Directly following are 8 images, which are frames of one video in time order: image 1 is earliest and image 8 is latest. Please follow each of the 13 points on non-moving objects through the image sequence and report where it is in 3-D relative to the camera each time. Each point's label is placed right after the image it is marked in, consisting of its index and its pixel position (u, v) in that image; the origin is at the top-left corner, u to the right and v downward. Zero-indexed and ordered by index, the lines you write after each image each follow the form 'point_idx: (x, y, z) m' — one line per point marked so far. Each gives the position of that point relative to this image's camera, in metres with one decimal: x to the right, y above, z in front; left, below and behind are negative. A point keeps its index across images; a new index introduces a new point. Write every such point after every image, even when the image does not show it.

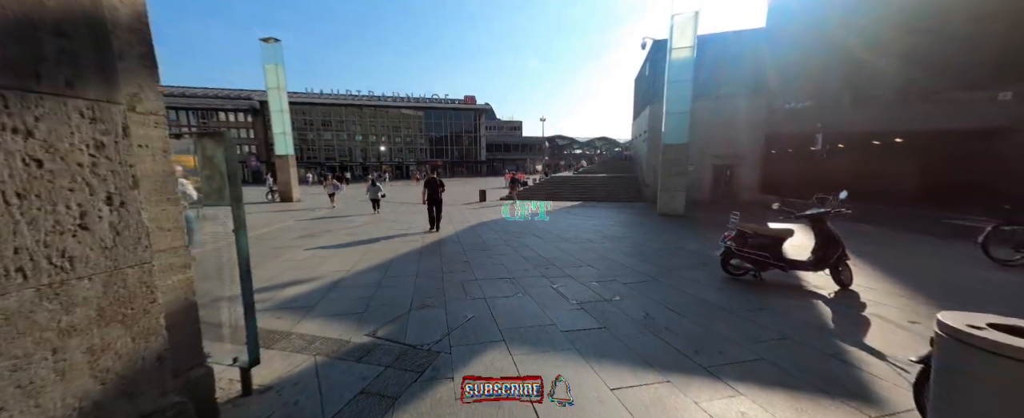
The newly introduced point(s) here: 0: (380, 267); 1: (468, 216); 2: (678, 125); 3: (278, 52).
0: (-2.2, -1.0, +5.4) m
1: (-1.8, -0.3, +13.0) m
2: (+5.5, +2.8, +10.8) m
3: (-13.7, +9.2, +19.4) m
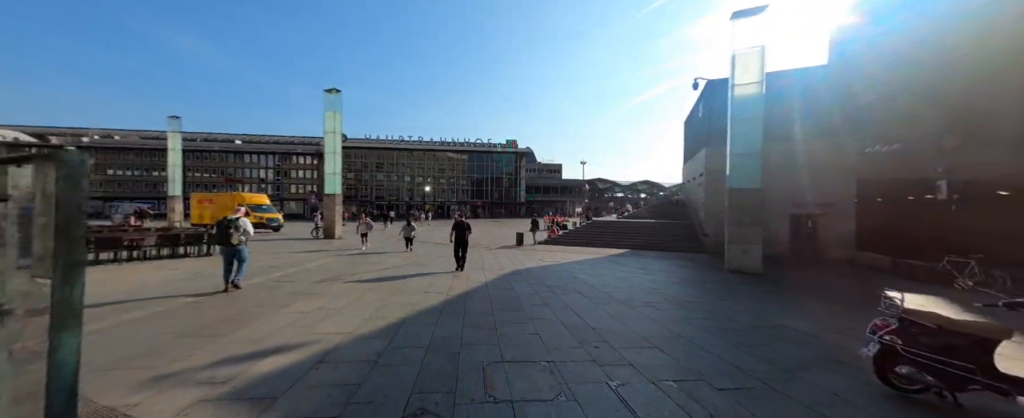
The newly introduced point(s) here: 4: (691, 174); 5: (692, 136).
0: (-1.7, -1.6, +4.5) m
1: (-0.4, -2.0, +12.0) m
2: (+6.7, +1.2, +9.3) m
3: (-11.1, +6.9, +20.8) m
4: (+10.4, +2.2, +18.8) m
5: (+11.1, +4.7, +19.7) m
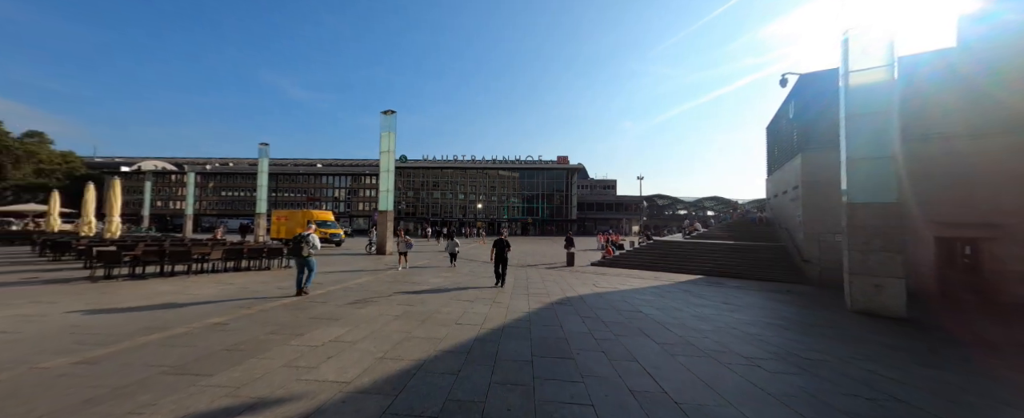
0: (-1.2, -1.8, +3.6) m
1: (+1.3, -2.6, +10.7) m
2: (+7.8, +0.7, +7.2) m
3: (-7.9, +5.8, +21.6) m
4: (+13.0, +1.2, +16.0) m
5: (+13.8, +3.7, +16.9) m
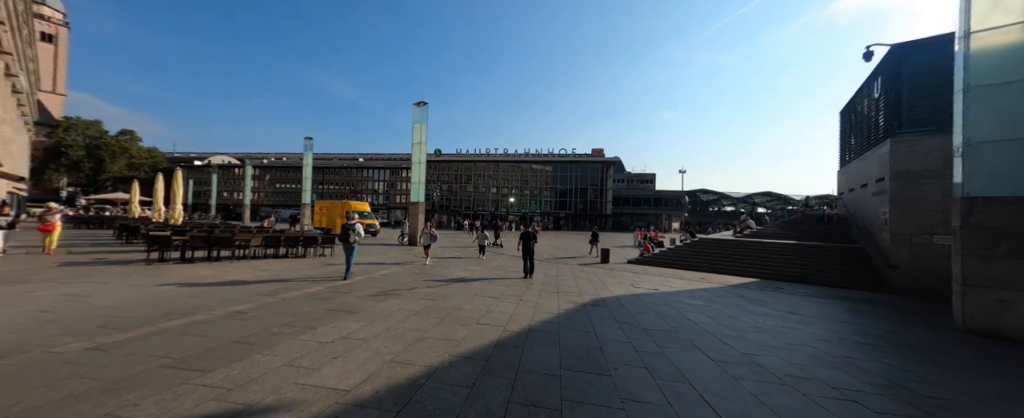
0: (-1.0, -1.7, +3.1) m
1: (+2.2, -2.3, +10.0) m
2: (+8.4, +0.8, +5.7) m
3: (-5.7, +6.4, +21.6) m
4: (+14.4, +1.4, +14.0) m
5: (+15.4, +3.8, +14.7) m
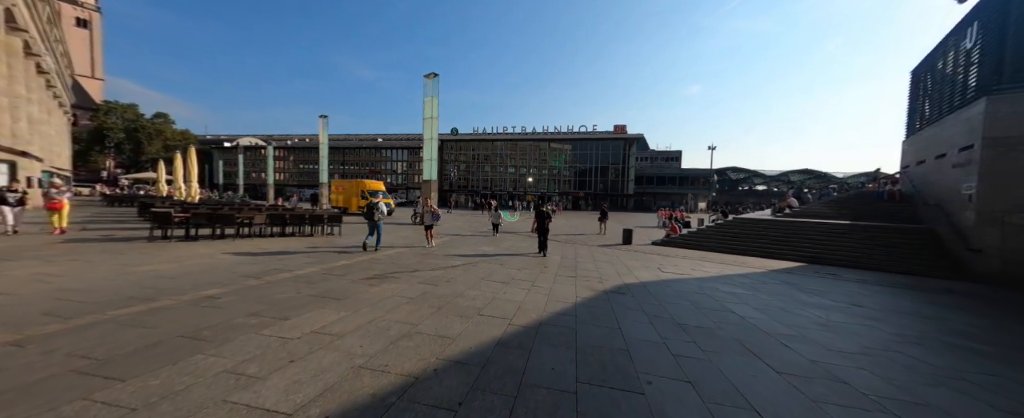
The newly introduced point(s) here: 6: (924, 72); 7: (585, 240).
0: (-1.0, -1.4, +2.3) m
1: (+2.6, -1.6, +9.0) m
2: (+8.5, +1.2, +4.2) m
3: (-4.7, +7.7, +20.5) m
4: (+15.0, +2.3, +12.1) m
5: (+16.0, +4.7, +12.6) m
6: (+18.5, +6.1, +14.7) m
7: (+3.6, -1.5, +16.4) m
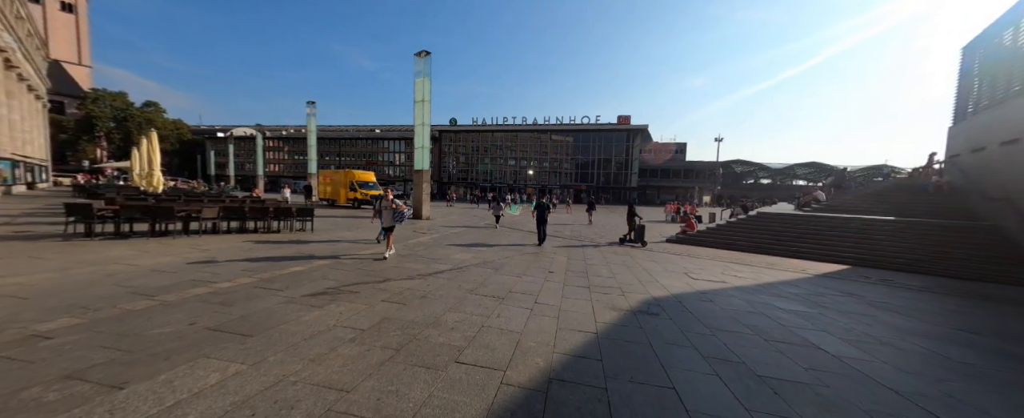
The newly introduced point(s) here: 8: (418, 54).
0: (-1.1, -1.4, +0.7) m
1: (+2.5, -1.5, +7.4) m
2: (+8.4, +1.2, +2.6) m
3: (-4.7, +8.2, +18.7) m
4: (+15.0, +2.4, +10.4) m
5: (+15.9, +4.9, +10.9) m
6: (+18.5, +6.3, +13.0) m
7: (+3.6, -1.2, +14.8) m
8: (-5.3, +8.8, +18.6) m
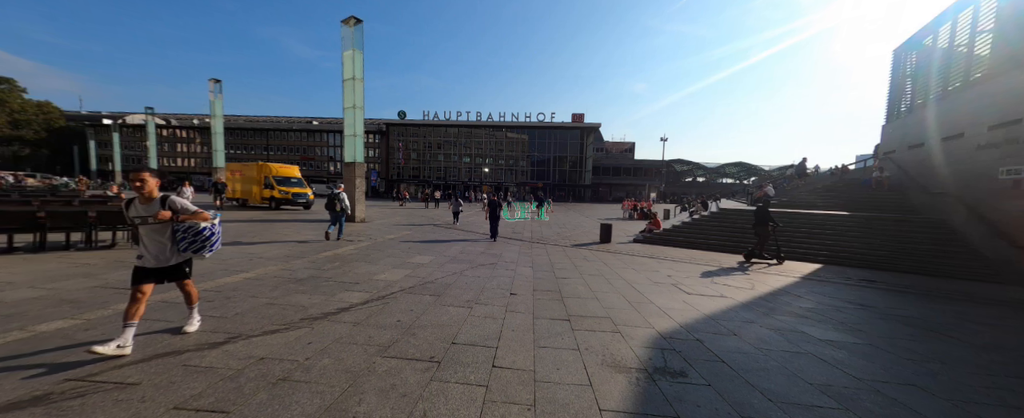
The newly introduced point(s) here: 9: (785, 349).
0: (-1.0, -1.5, -1.6) m
1: (+1.6, -1.5, +5.6) m
2: (+8.2, +1.3, +1.7) m
3: (-7.3, +8.1, +15.6) m
4: (+13.5, +2.6, +10.4) m
5: (+14.3, +5.1, +11.0) m
6: (+16.5, +6.6, +13.4) m
7: (+1.6, -1.2, +13.1) m
8: (-7.8, +8.8, +15.5) m
9: (+3.5, -1.7, +4.2) m
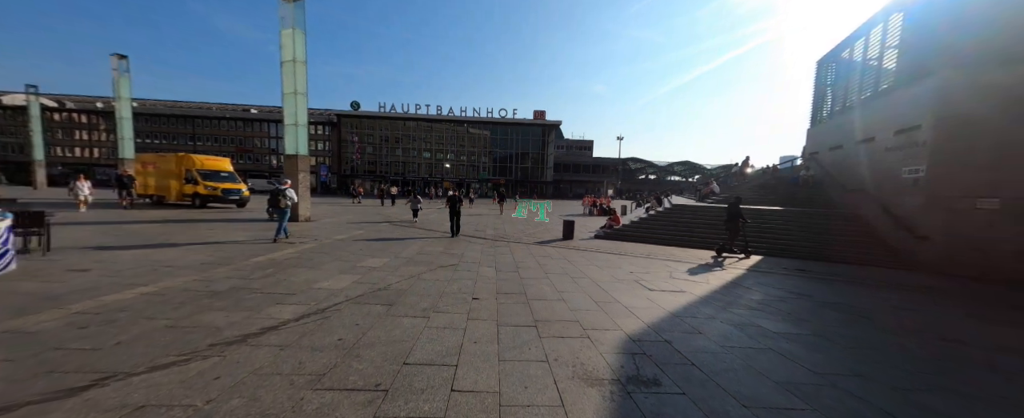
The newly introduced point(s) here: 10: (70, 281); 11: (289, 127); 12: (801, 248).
0: (-0.7, -1.5, -2.1) m
1: (+1.0, -1.4, +5.4) m
2: (+8.0, +1.3, +2.2) m
3: (-9.1, +8.3, +14.1) m
4: (+12.1, +2.8, +11.5) m
5: (+12.9, +5.3, +12.2) m
6: (+14.8, +6.8, +14.8) m
7: (+0.1, -1.0, +12.8) m
8: (-9.6, +8.9, +13.9) m
9: (+3.0, -1.6, +4.2) m
10: (-6.5, -1.0, +4.9) m
11: (-9.8, +3.5, +14.3) m
12: (+9.4, -0.9, +10.5) m
